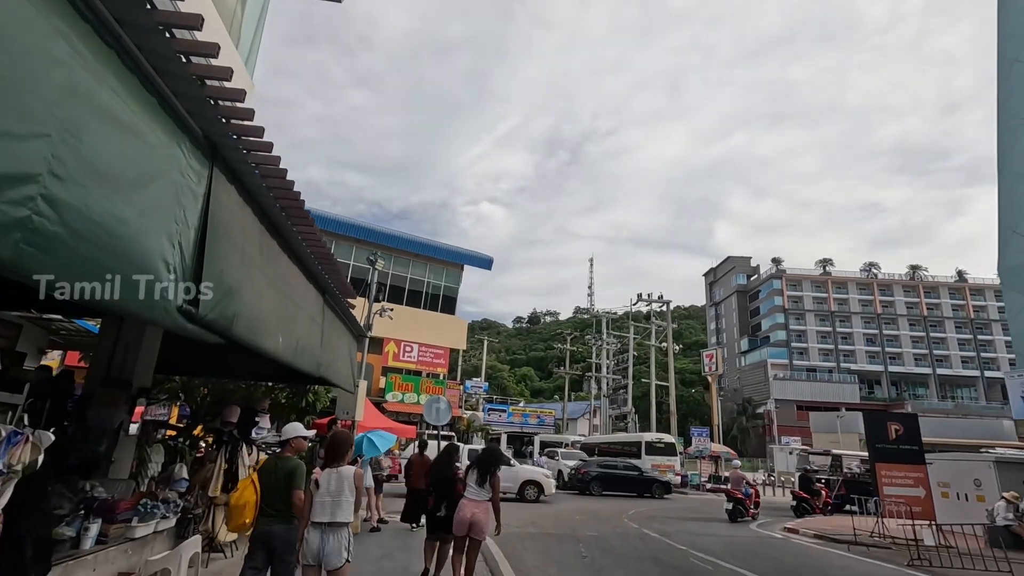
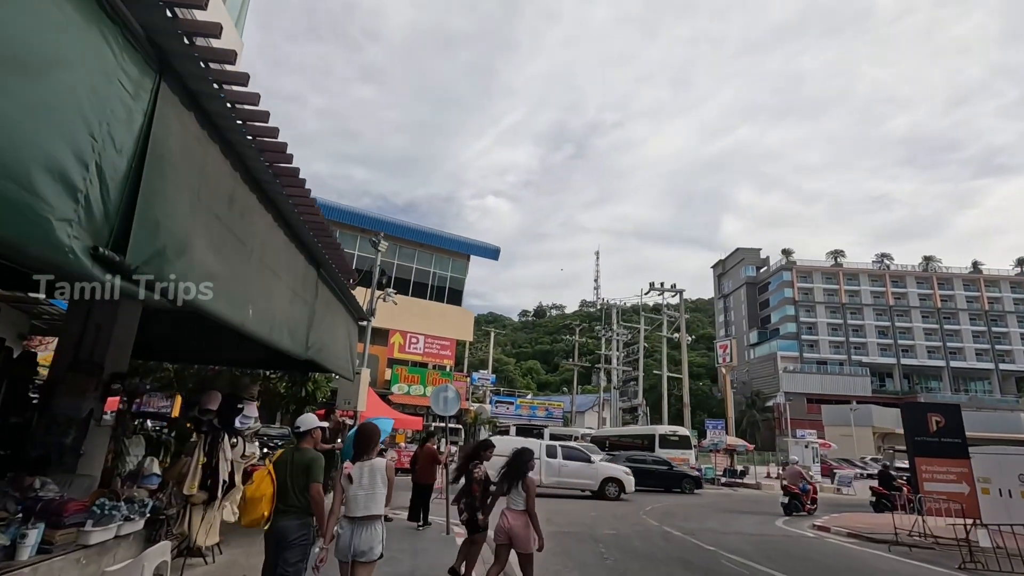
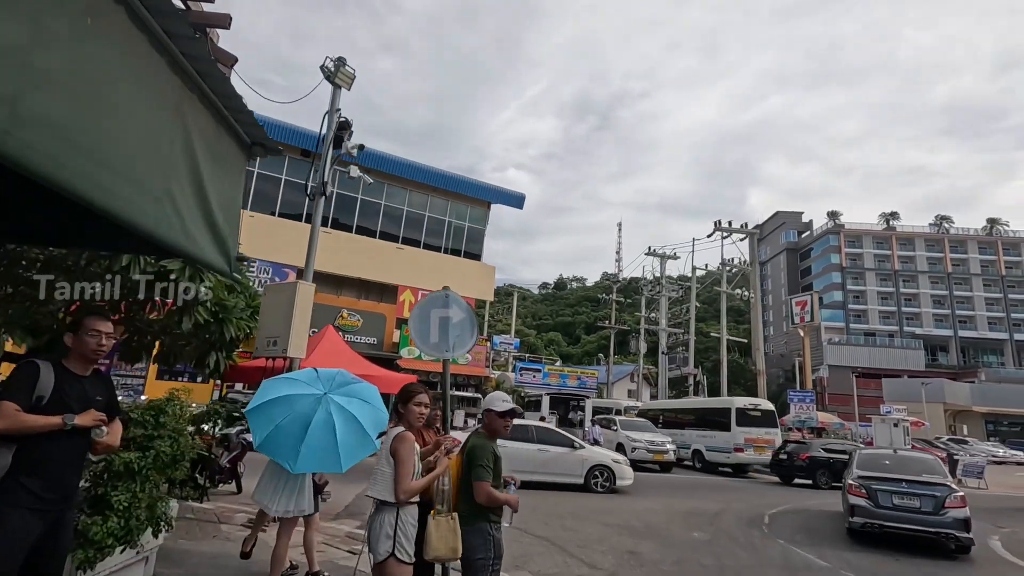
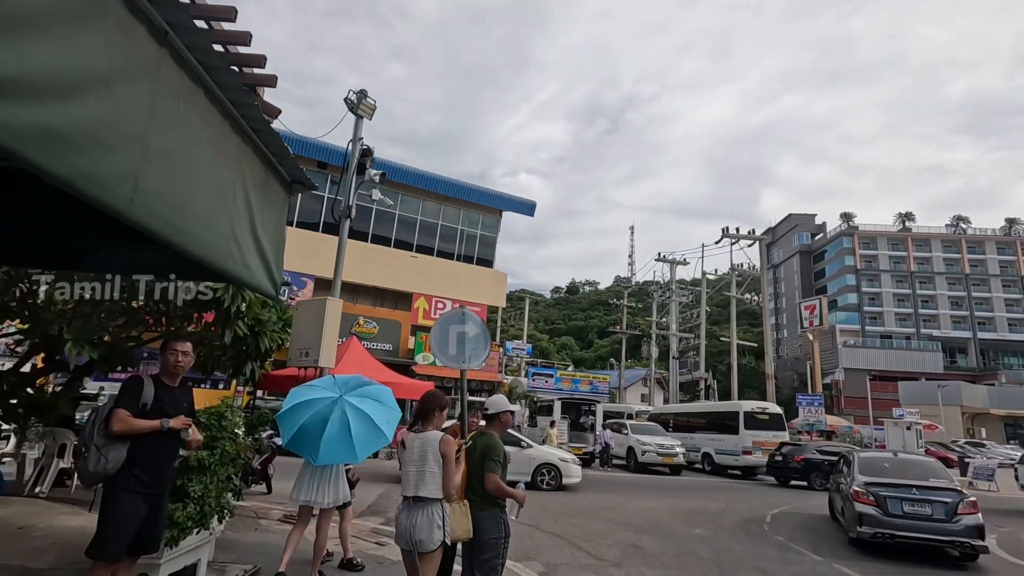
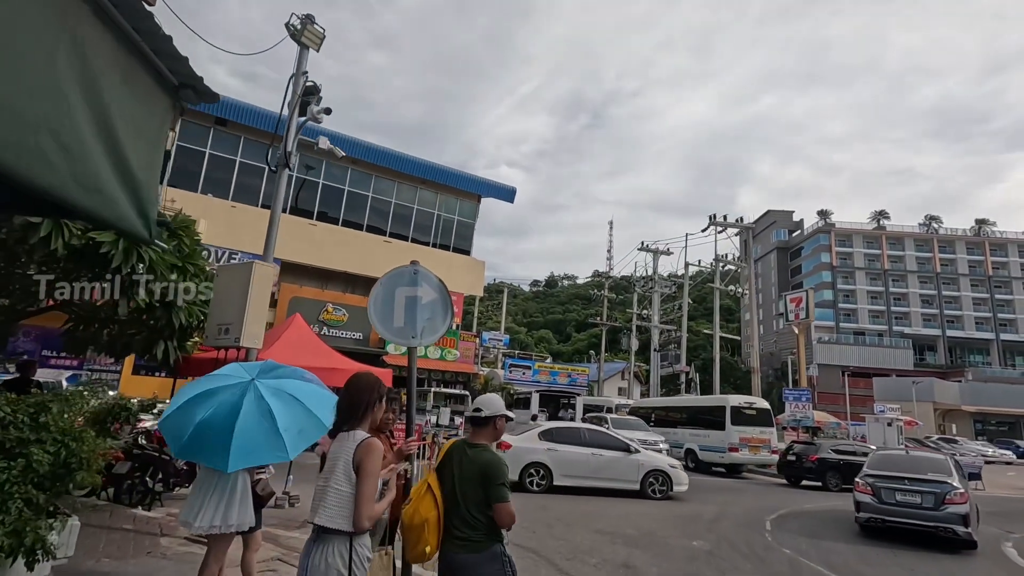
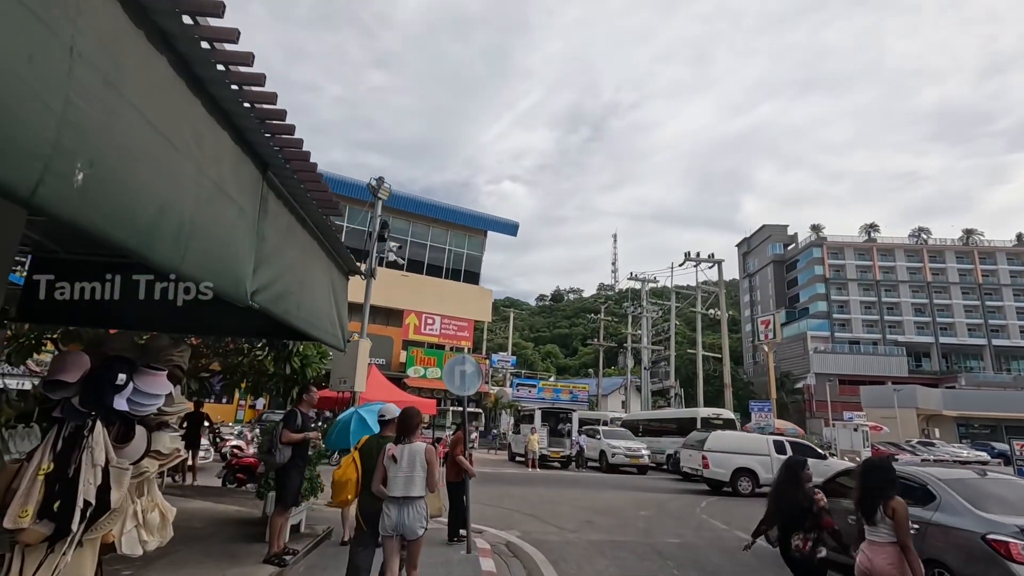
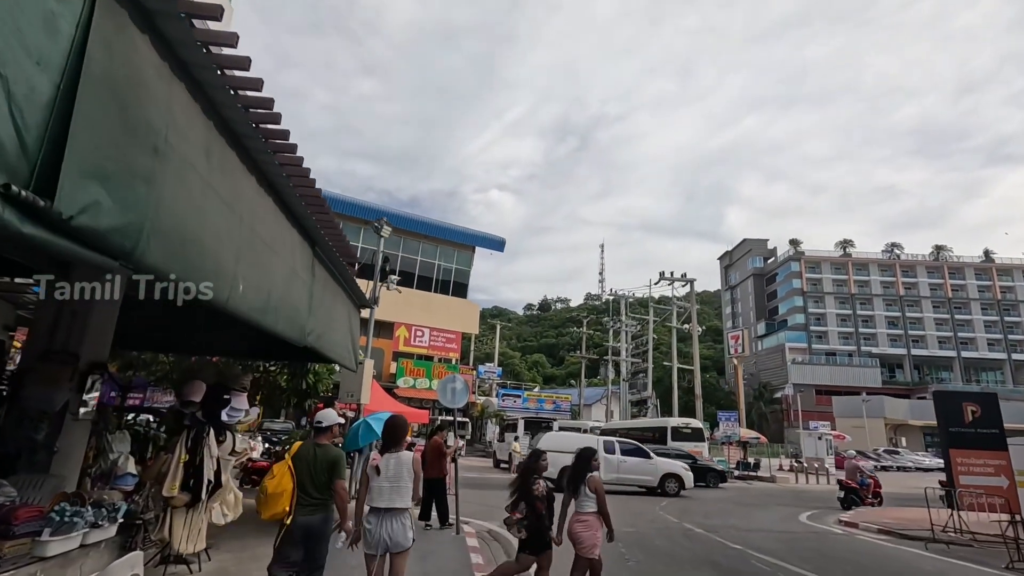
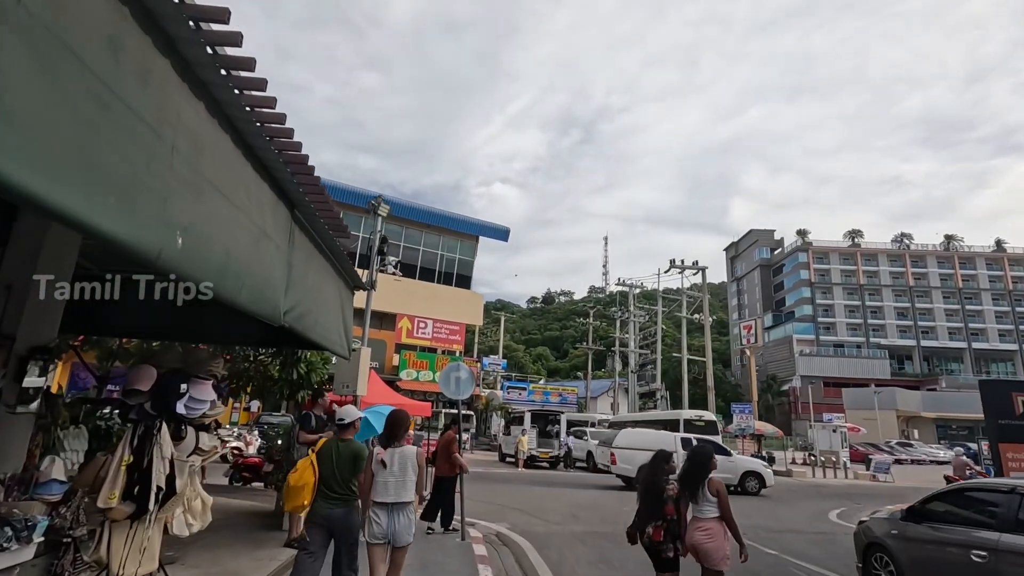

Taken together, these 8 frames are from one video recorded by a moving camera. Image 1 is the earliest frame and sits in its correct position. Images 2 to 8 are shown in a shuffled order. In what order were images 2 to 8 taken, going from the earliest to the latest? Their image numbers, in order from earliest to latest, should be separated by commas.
2, 7, 8, 6, 4, 3, 5
